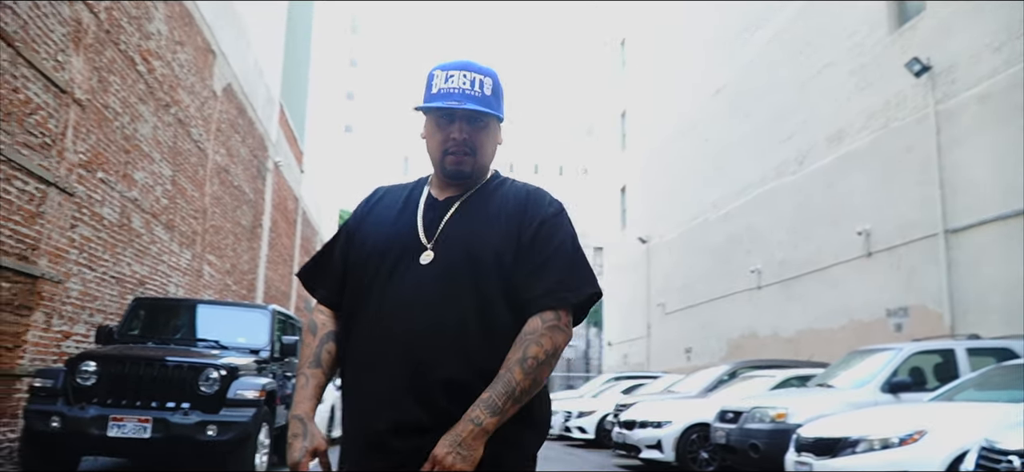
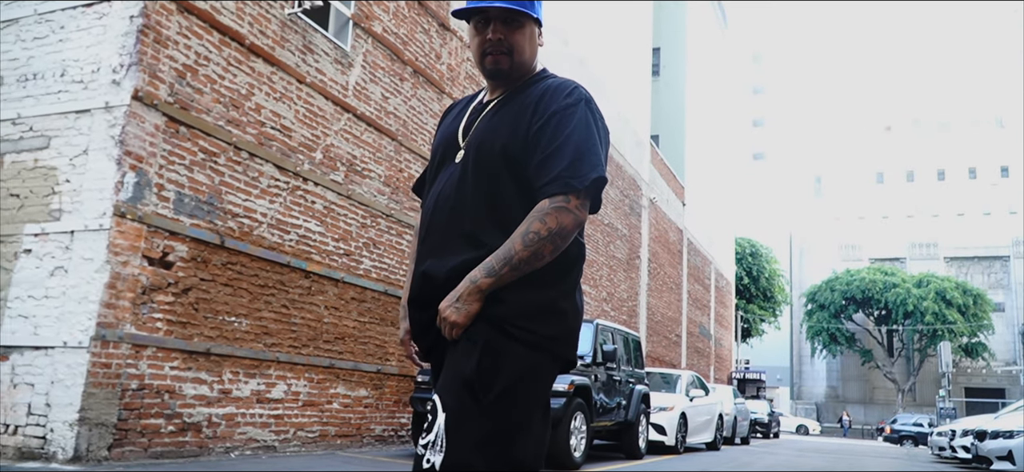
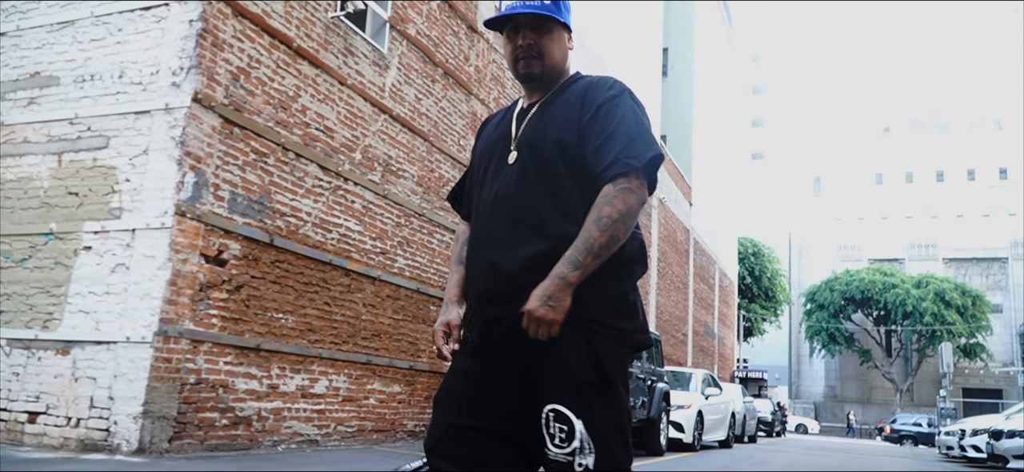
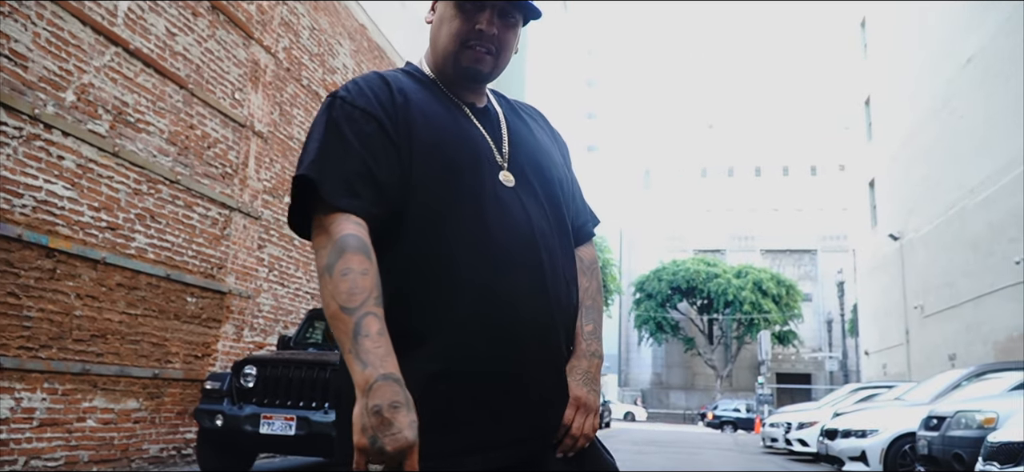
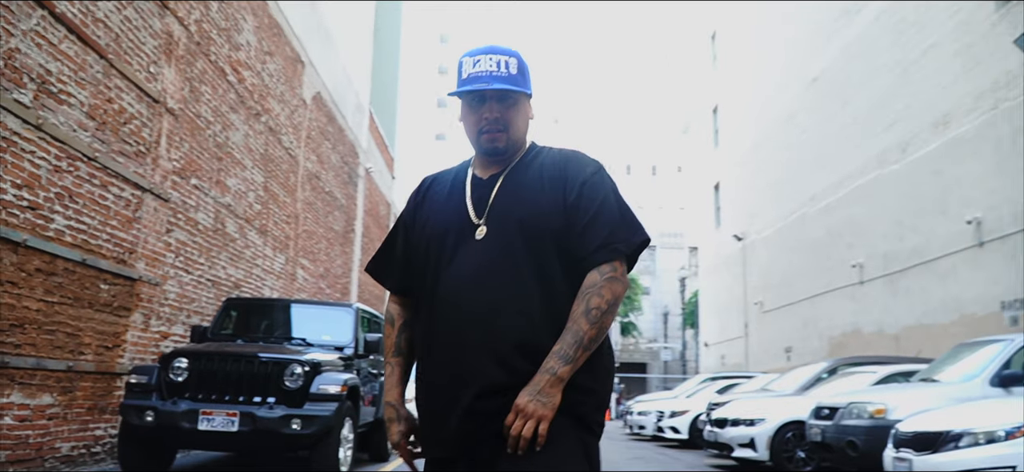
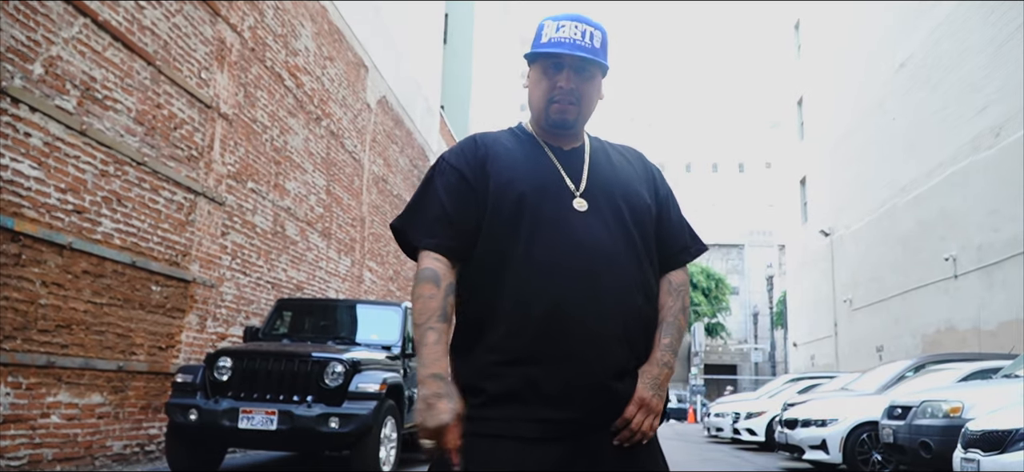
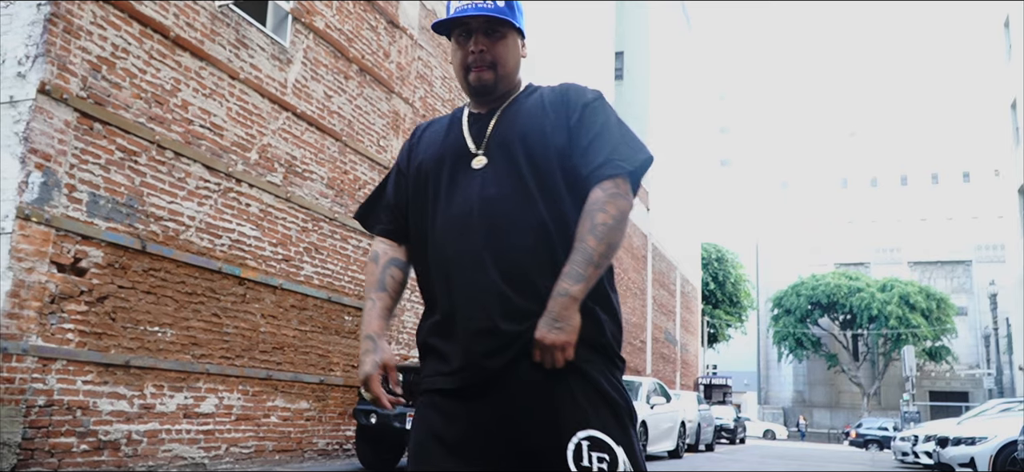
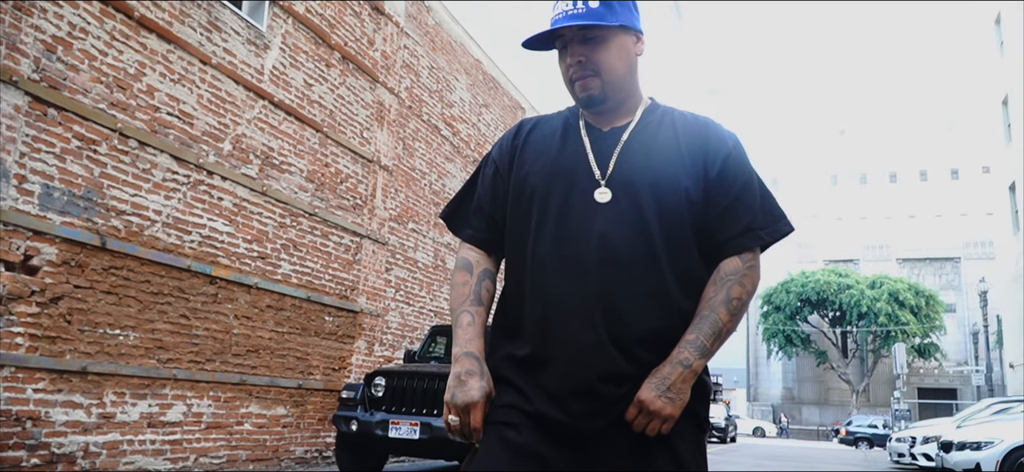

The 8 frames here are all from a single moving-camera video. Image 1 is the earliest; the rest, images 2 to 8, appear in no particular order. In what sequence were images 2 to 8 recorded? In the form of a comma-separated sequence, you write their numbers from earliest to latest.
5, 6, 4, 8, 7, 2, 3
